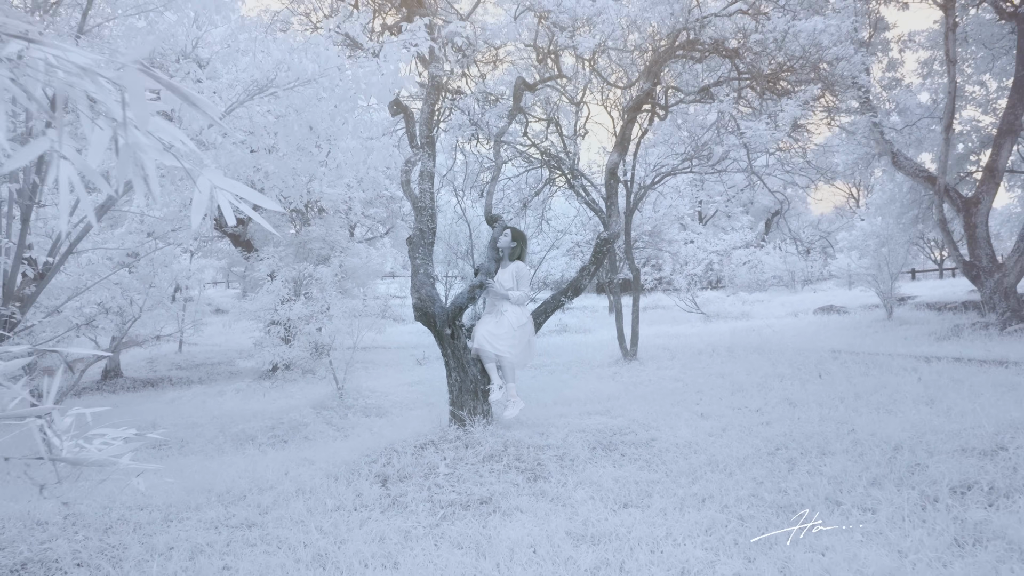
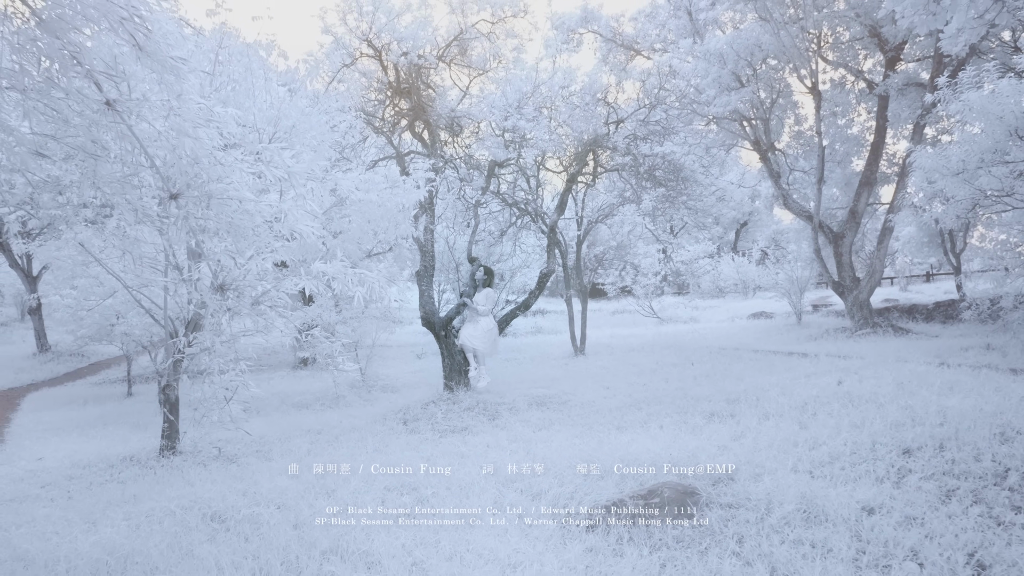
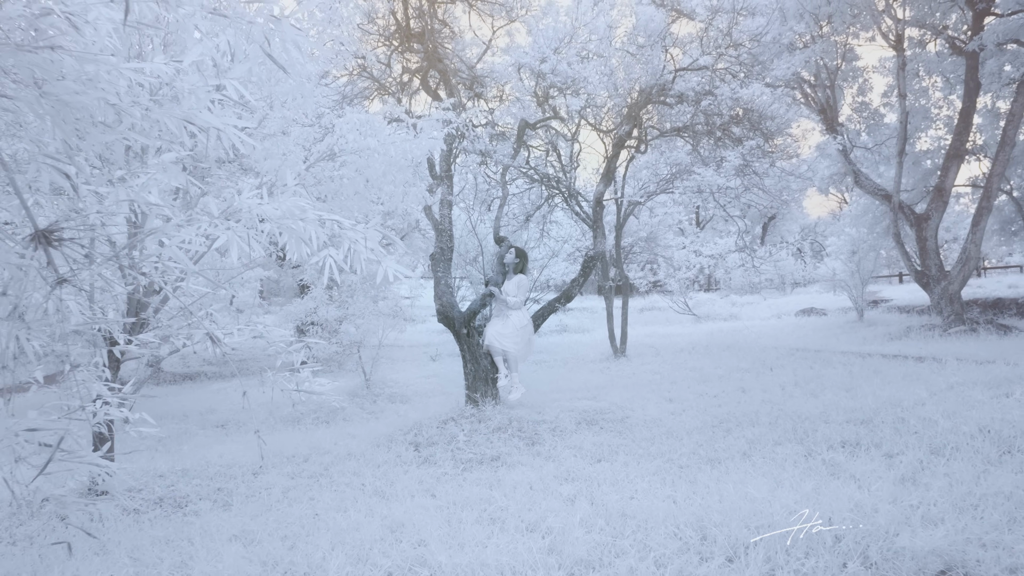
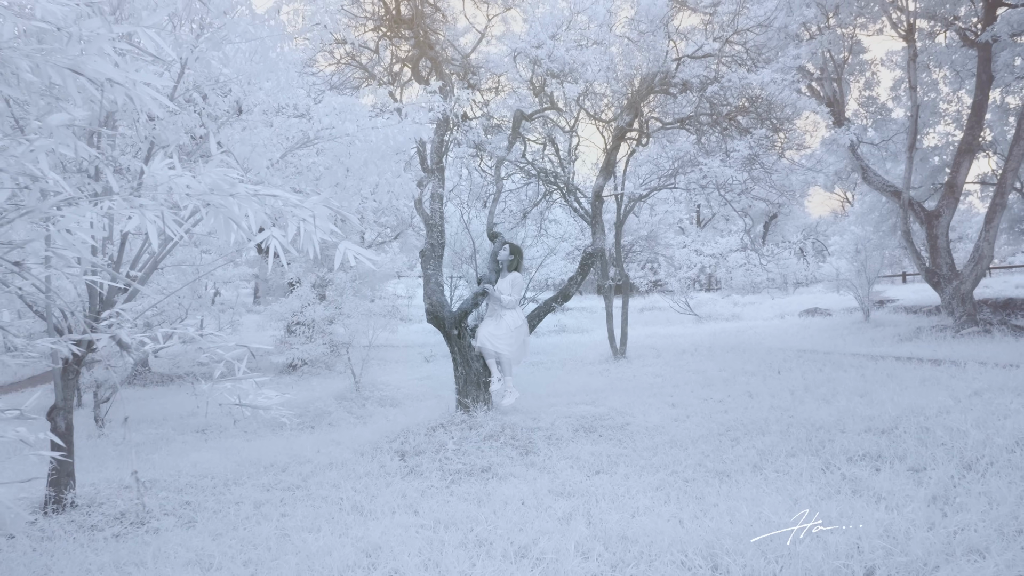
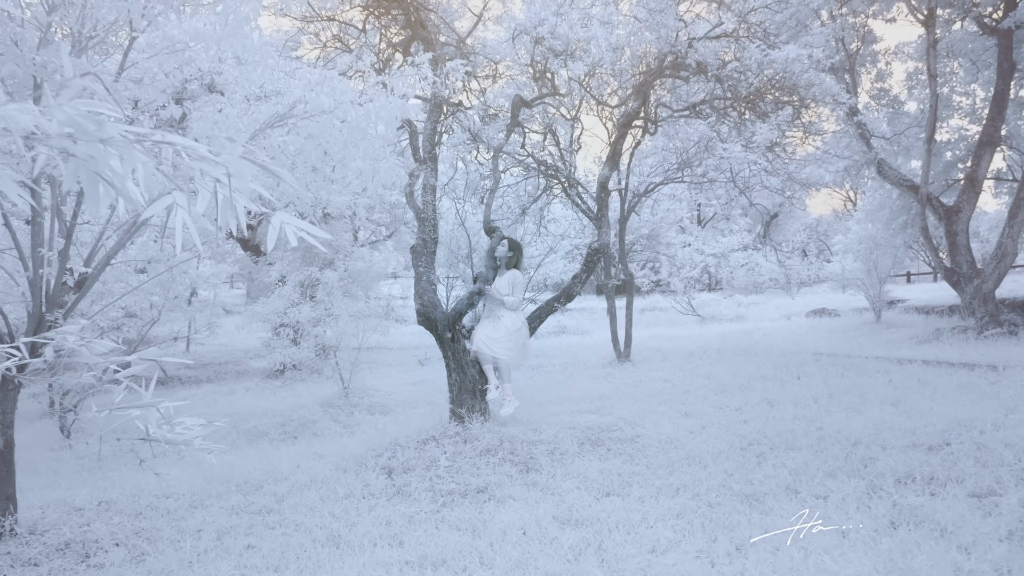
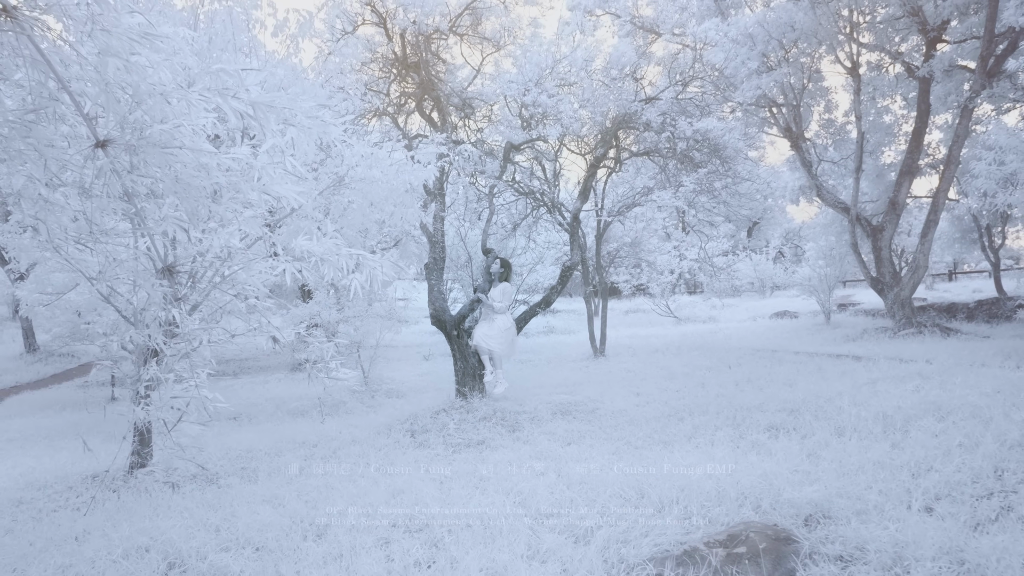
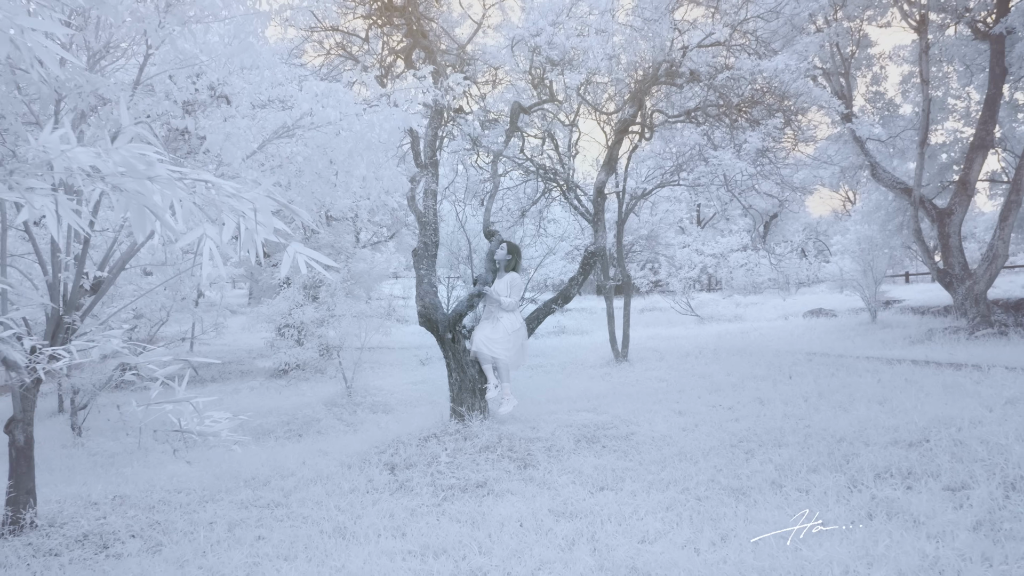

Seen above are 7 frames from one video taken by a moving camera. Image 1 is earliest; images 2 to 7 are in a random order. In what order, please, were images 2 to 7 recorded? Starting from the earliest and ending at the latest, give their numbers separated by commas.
5, 7, 4, 3, 6, 2
